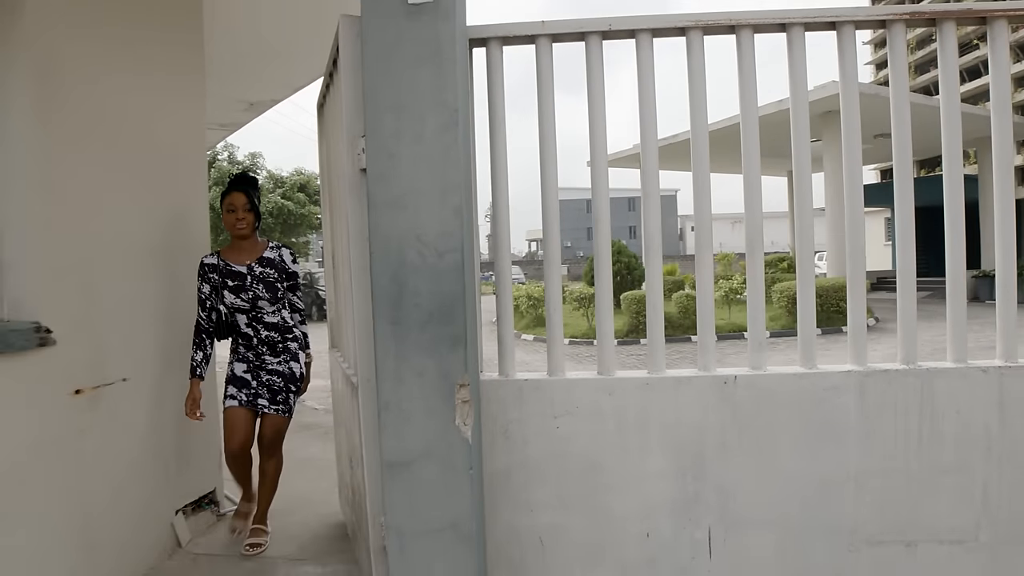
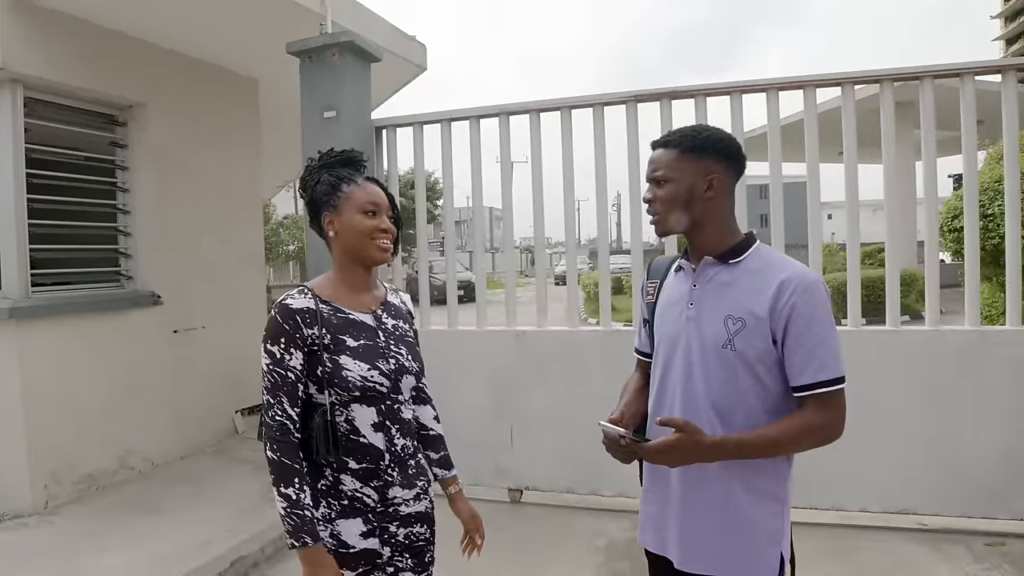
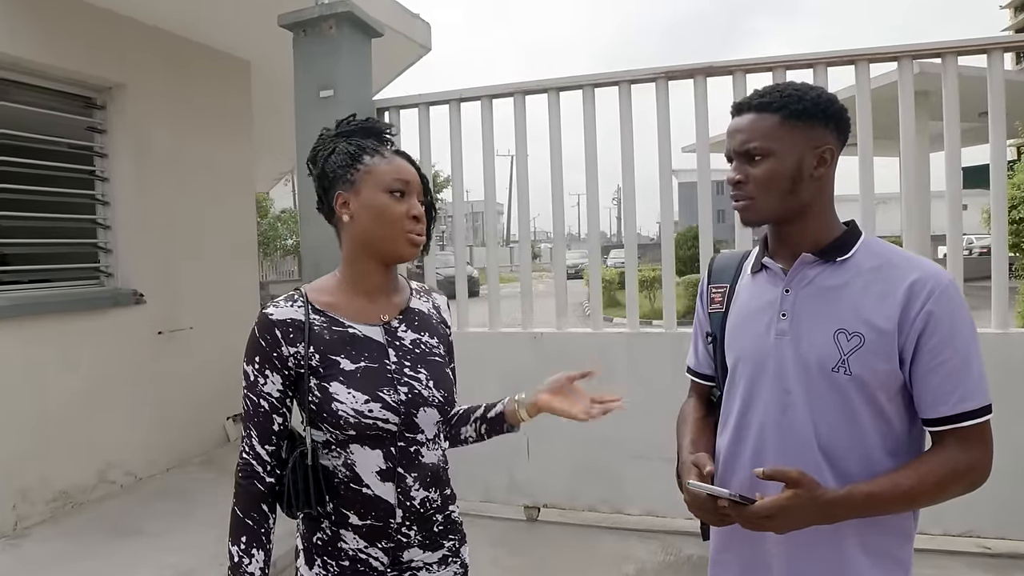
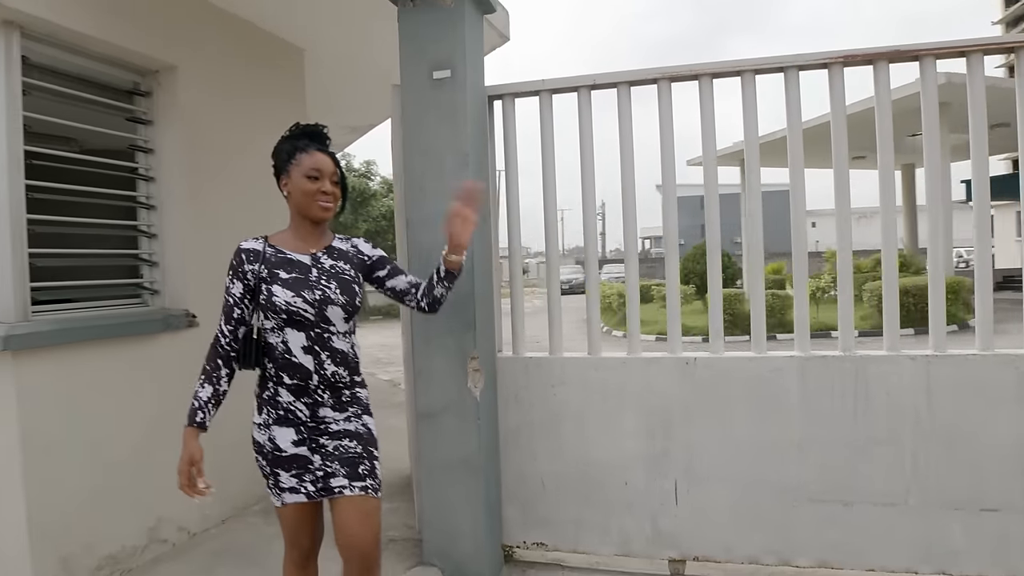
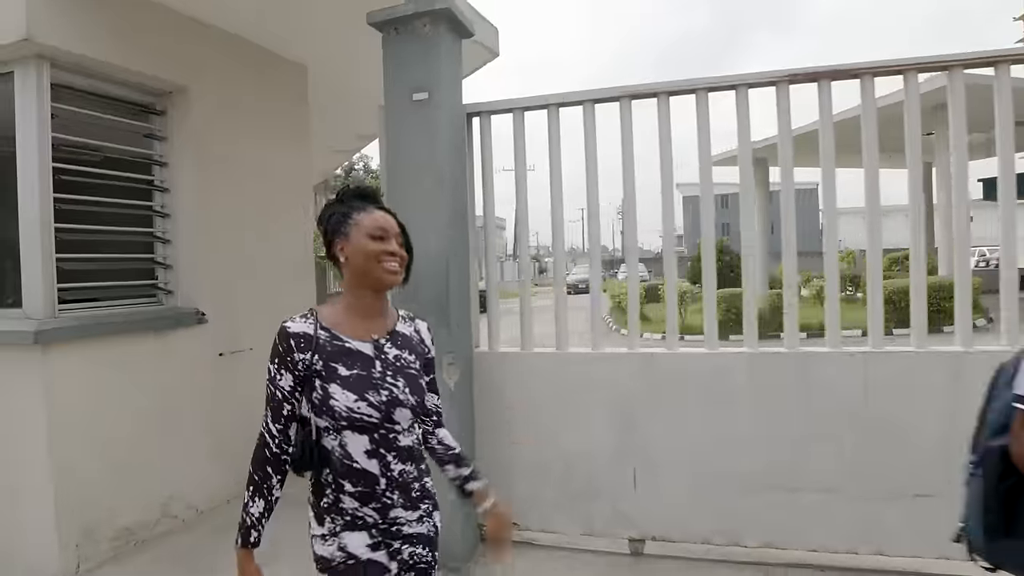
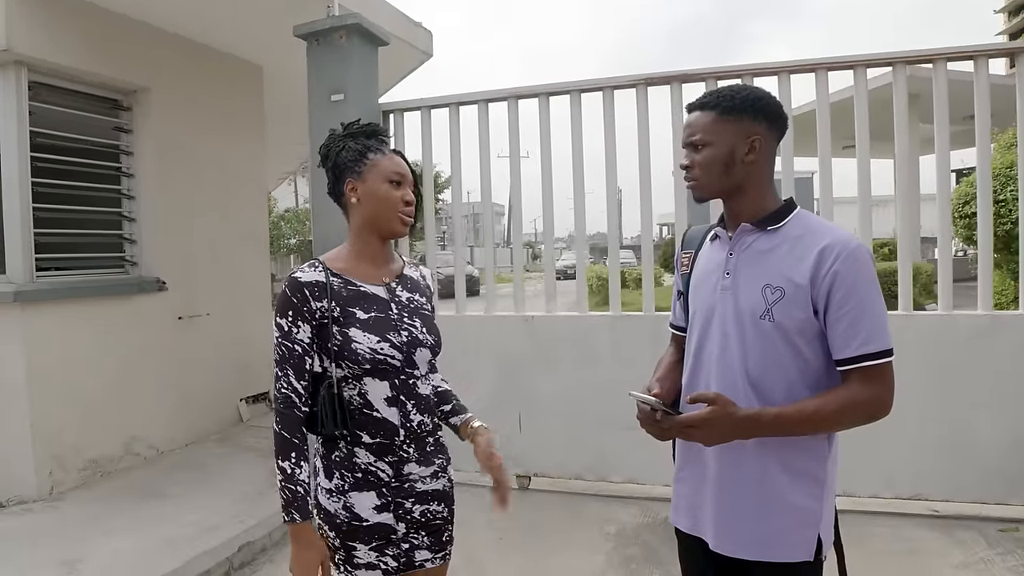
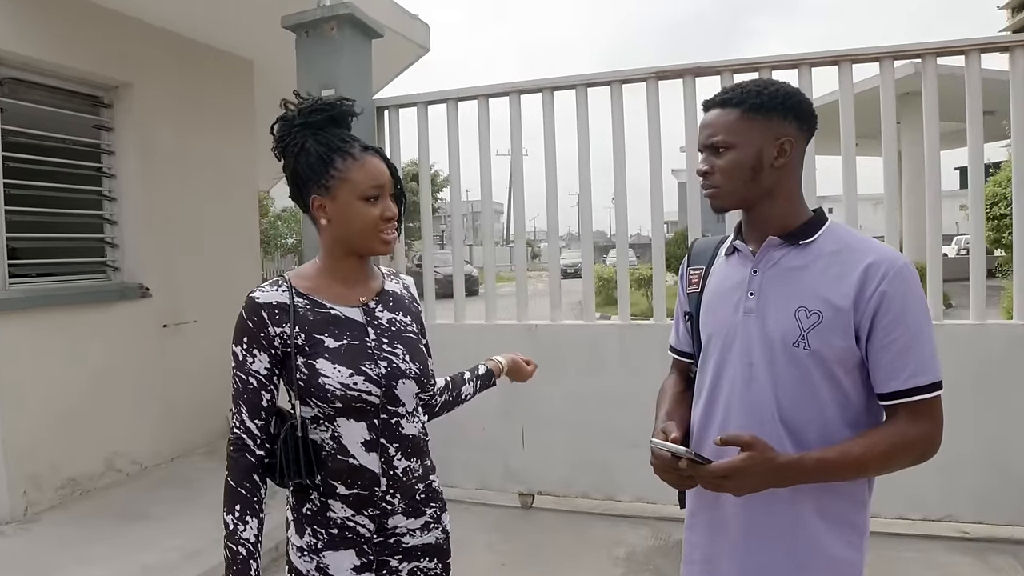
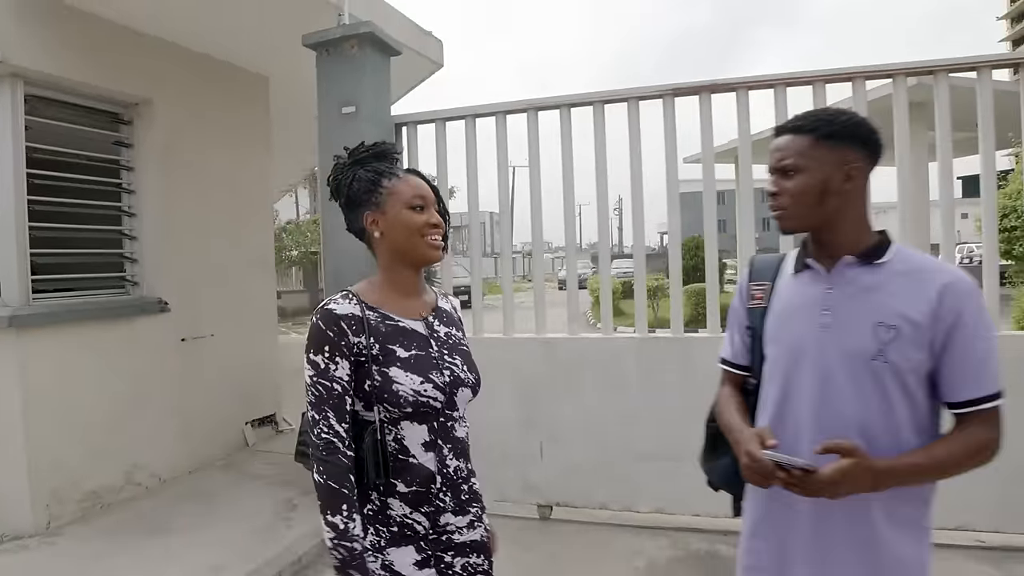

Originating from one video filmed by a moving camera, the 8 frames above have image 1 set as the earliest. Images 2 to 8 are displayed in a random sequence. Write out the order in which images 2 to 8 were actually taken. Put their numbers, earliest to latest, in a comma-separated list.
4, 5, 8, 2, 6, 7, 3
